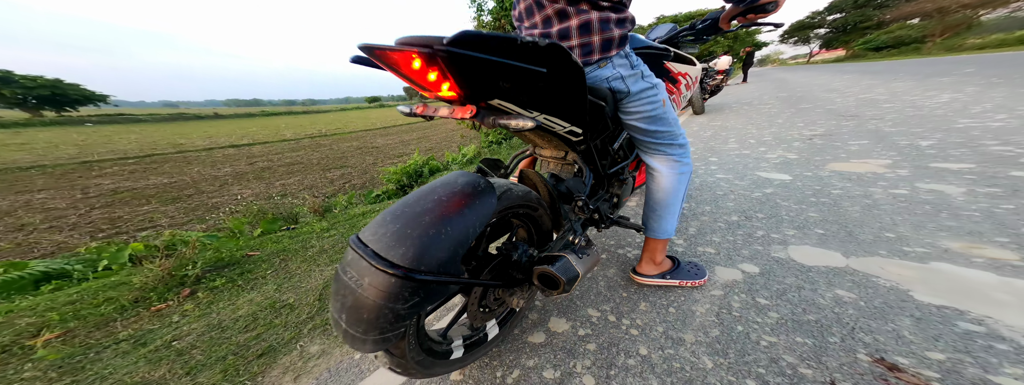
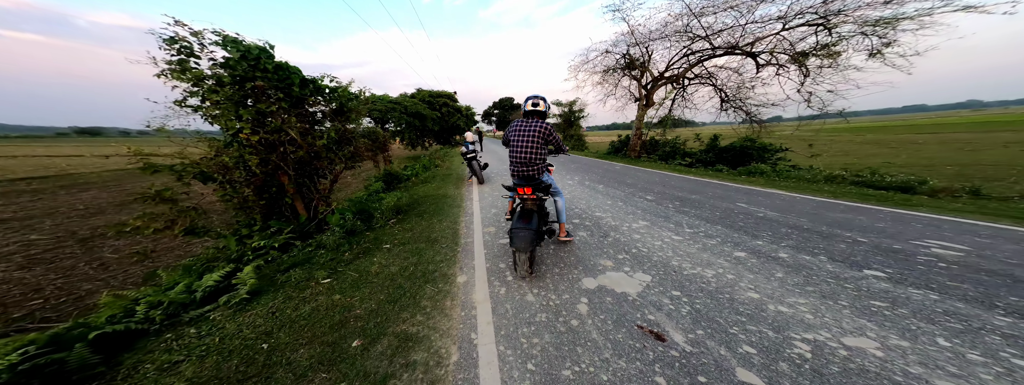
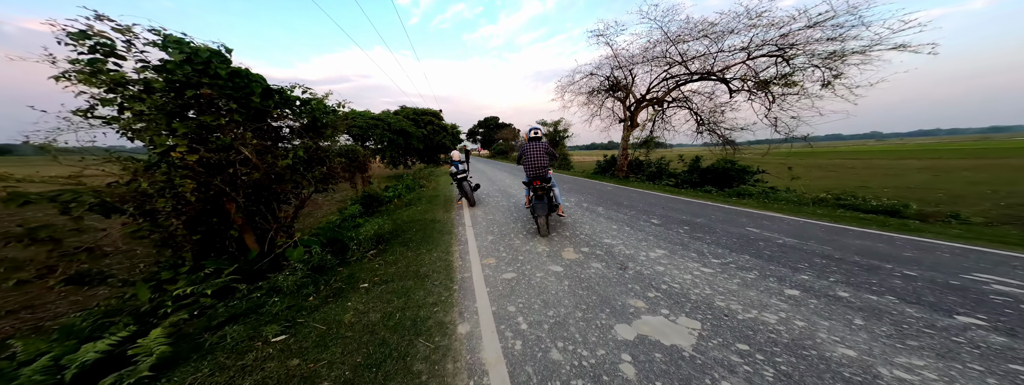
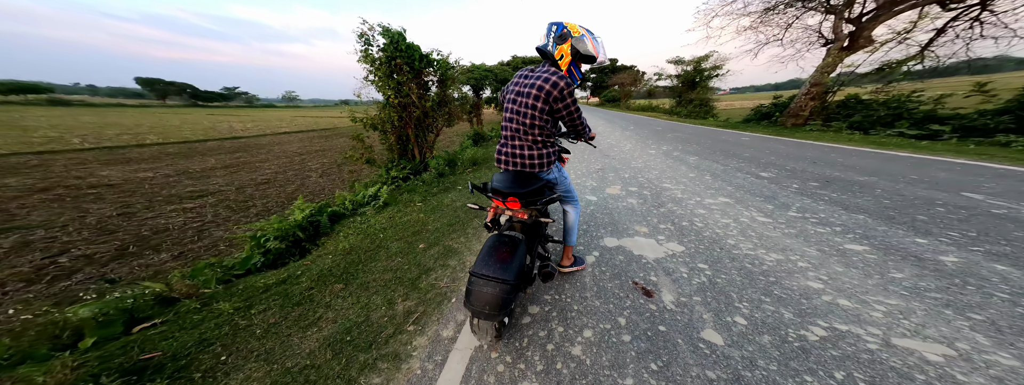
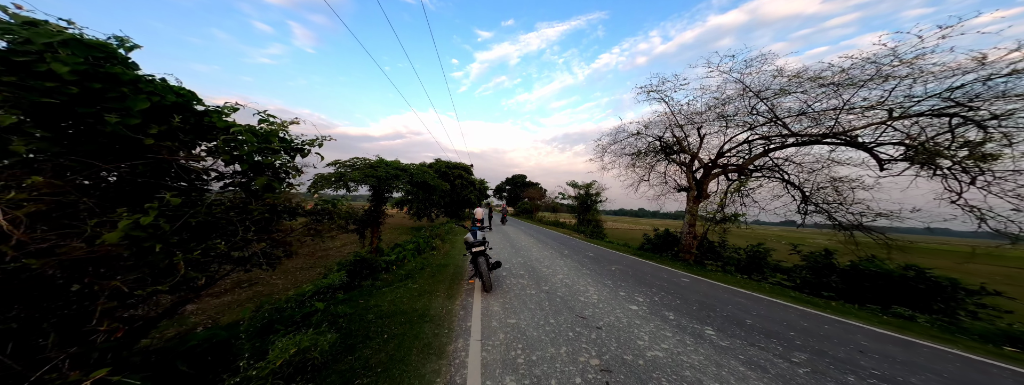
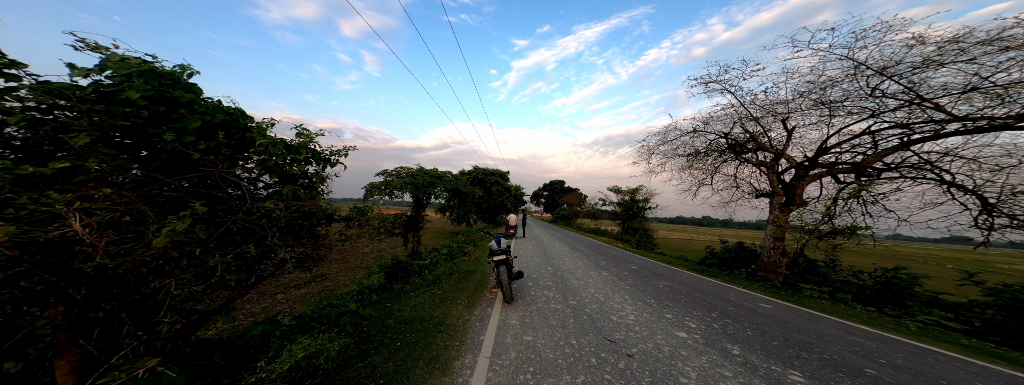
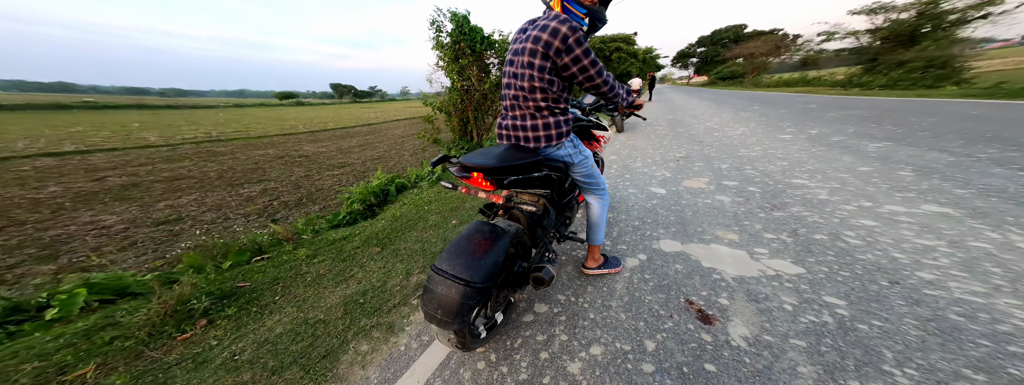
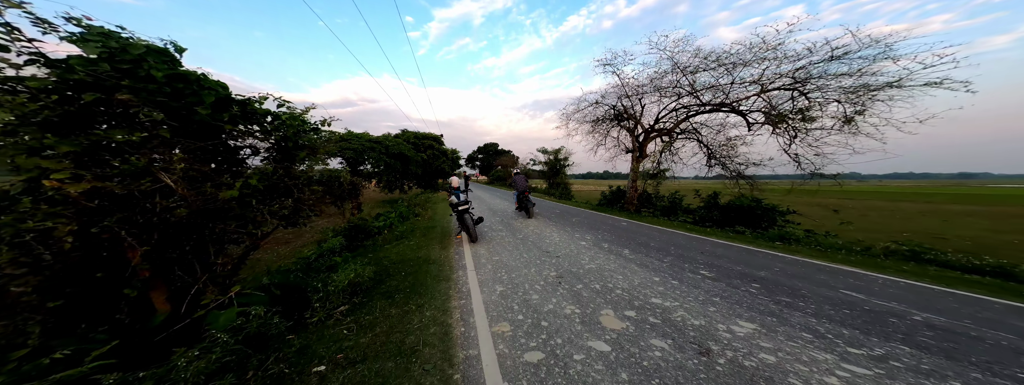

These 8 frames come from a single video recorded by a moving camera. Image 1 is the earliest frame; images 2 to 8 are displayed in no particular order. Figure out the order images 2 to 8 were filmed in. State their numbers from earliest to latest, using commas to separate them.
7, 4, 2, 3, 8, 5, 6
